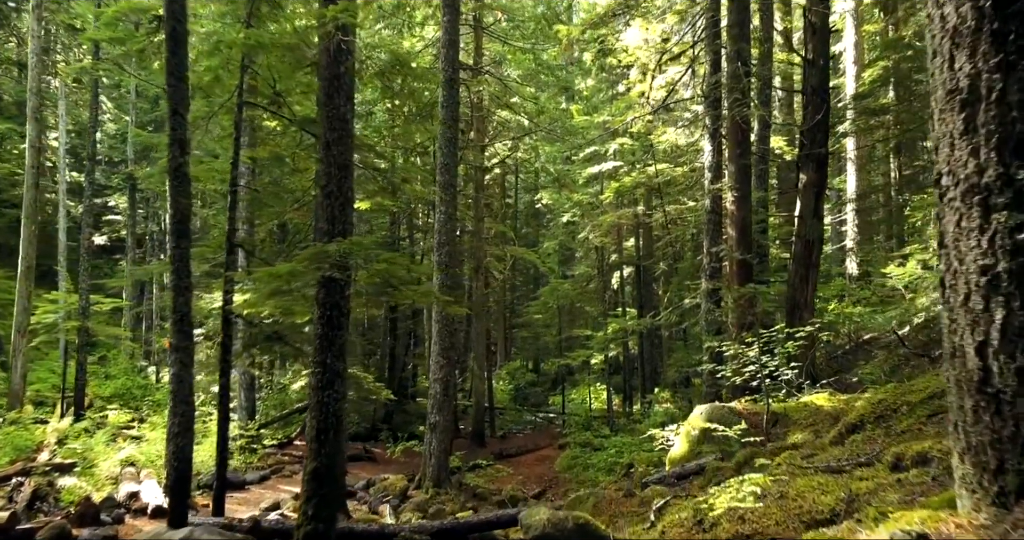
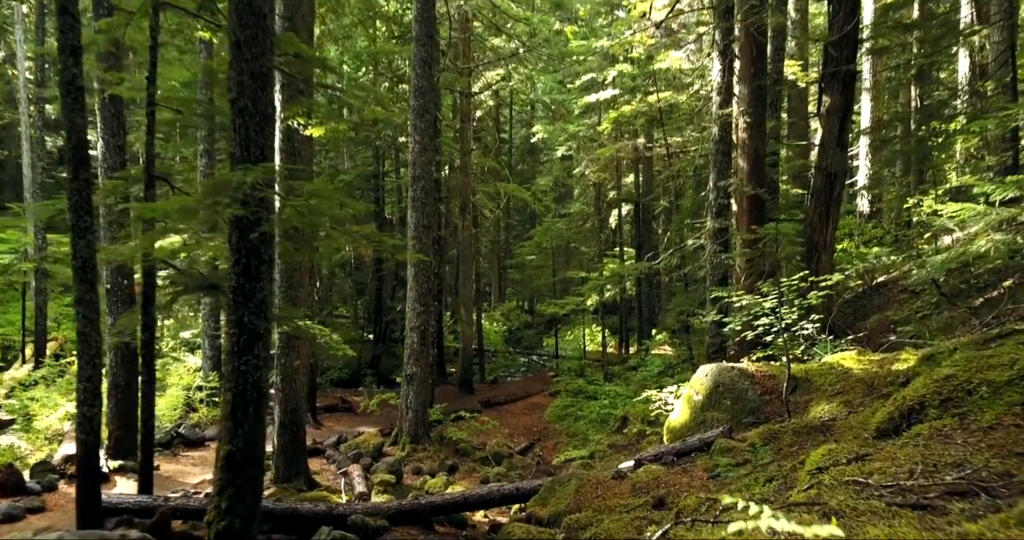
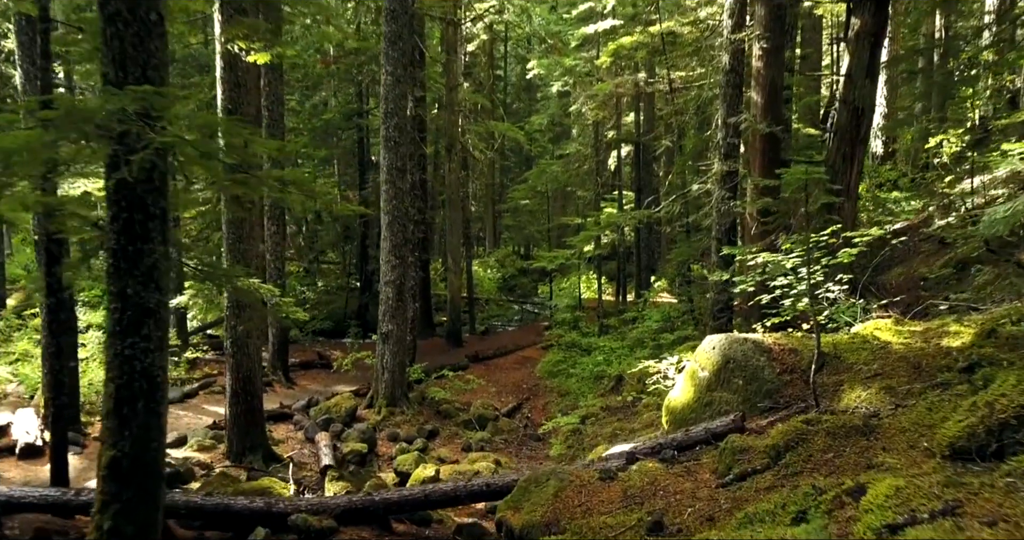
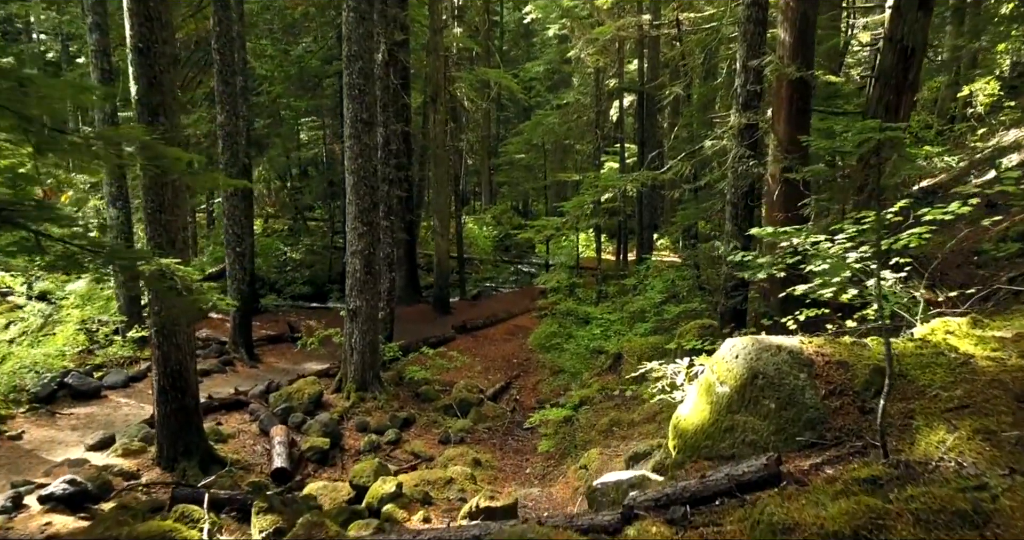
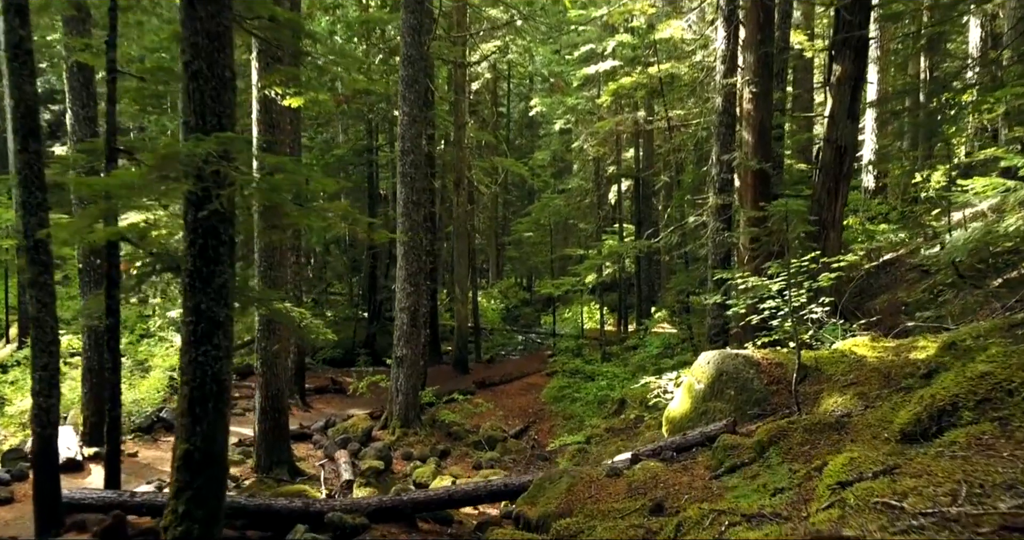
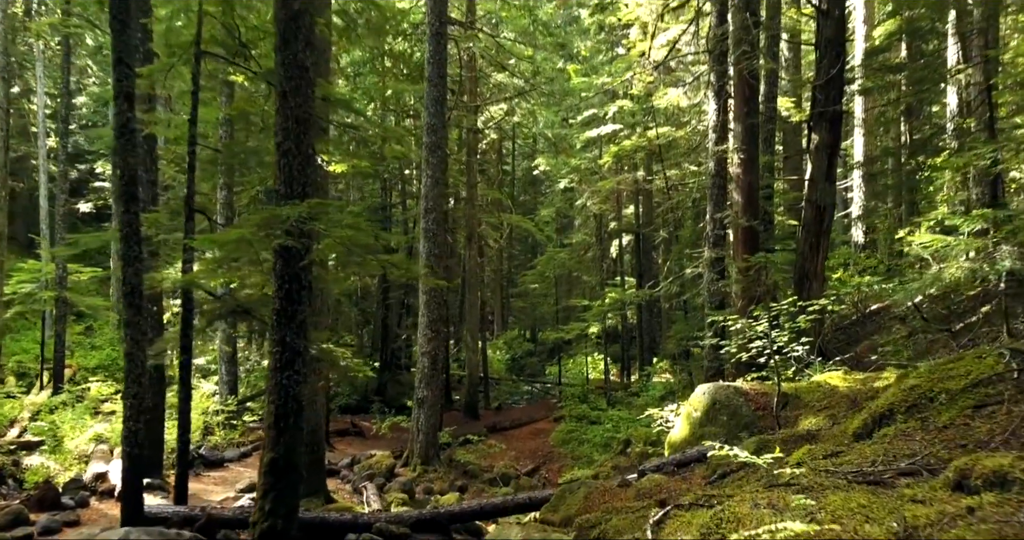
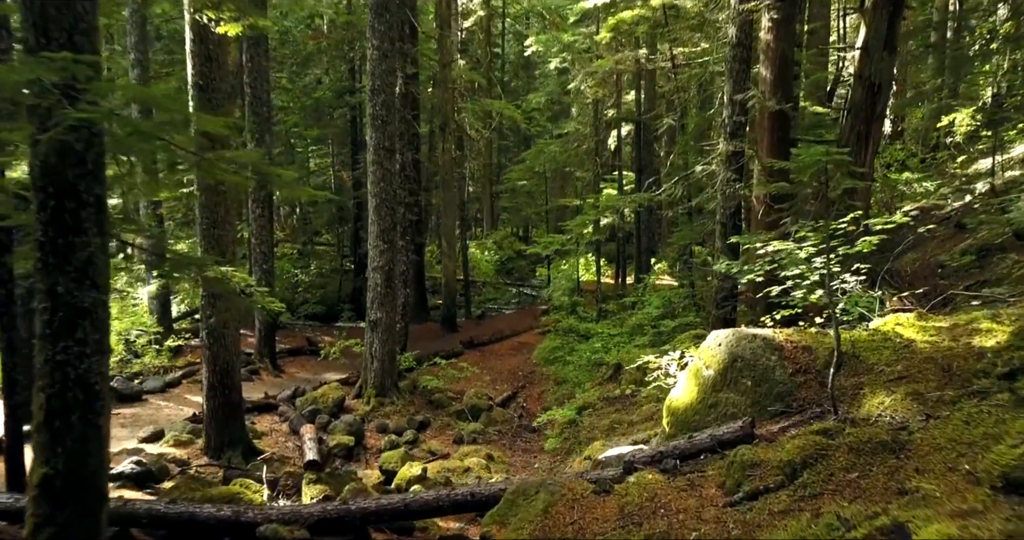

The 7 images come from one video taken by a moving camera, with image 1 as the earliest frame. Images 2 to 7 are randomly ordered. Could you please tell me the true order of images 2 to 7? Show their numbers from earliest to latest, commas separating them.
6, 2, 5, 3, 7, 4
